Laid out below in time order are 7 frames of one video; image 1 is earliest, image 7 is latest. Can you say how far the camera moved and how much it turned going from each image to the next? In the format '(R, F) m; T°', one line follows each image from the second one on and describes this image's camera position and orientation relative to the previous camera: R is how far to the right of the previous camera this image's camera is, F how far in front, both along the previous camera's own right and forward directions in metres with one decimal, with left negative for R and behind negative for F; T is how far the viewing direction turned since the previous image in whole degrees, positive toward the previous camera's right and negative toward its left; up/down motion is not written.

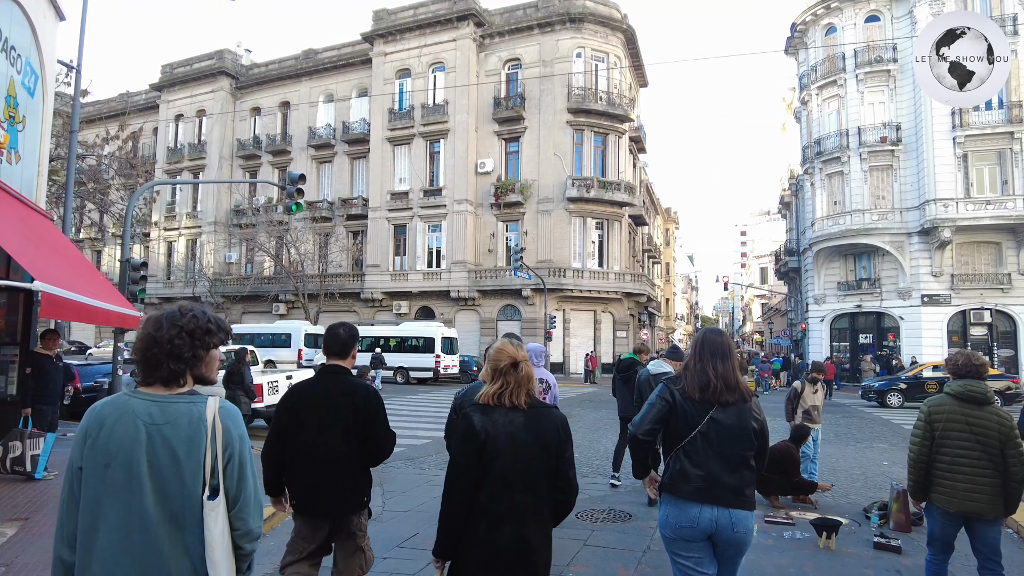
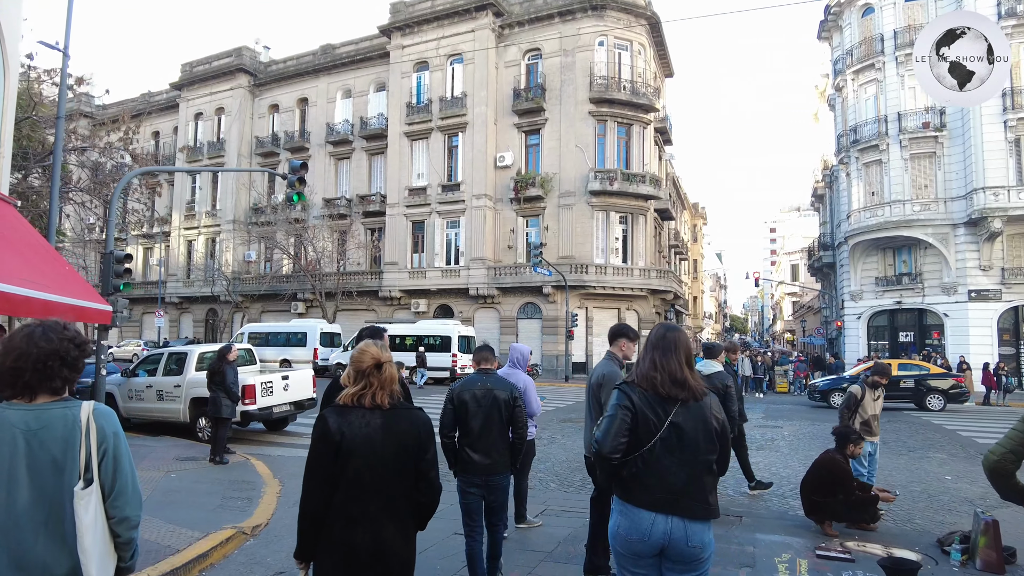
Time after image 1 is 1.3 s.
(+0.2, +0.9) m; -2°
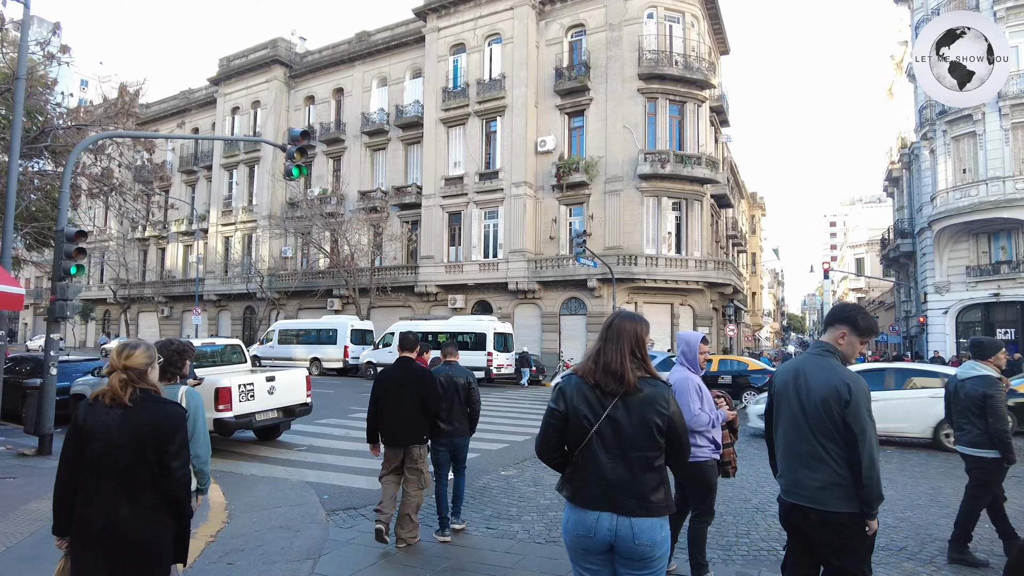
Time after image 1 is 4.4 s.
(+0.3, +2.1) m; -4°
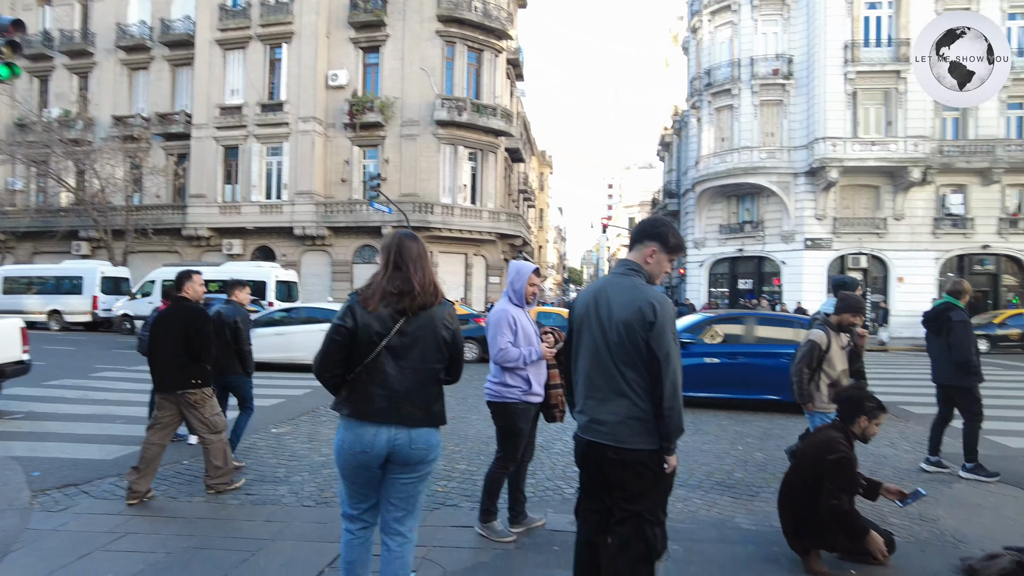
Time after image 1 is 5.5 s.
(+0.2, +0.5) m; +18°
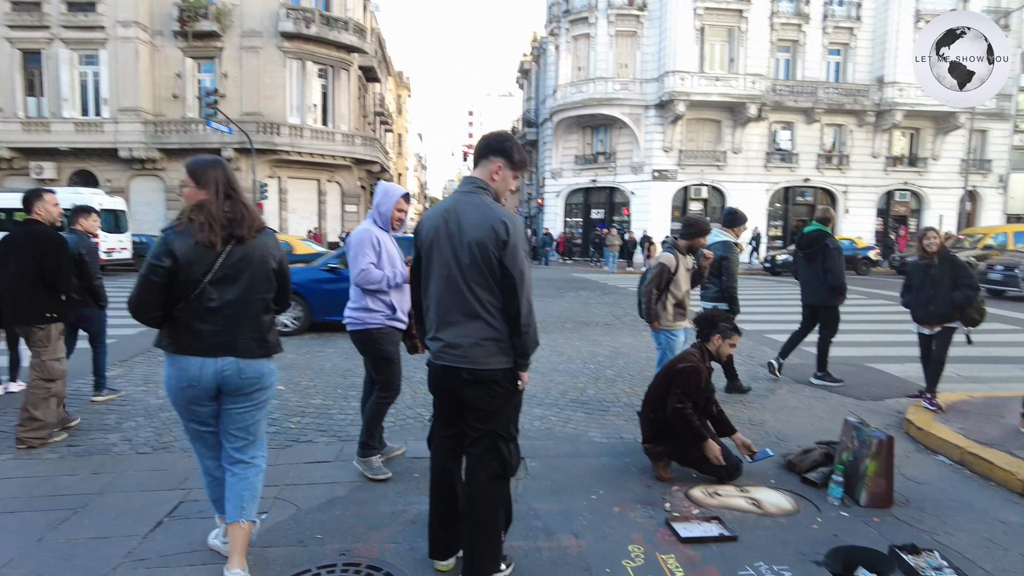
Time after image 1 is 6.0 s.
(0.0, +0.1) m; +12°
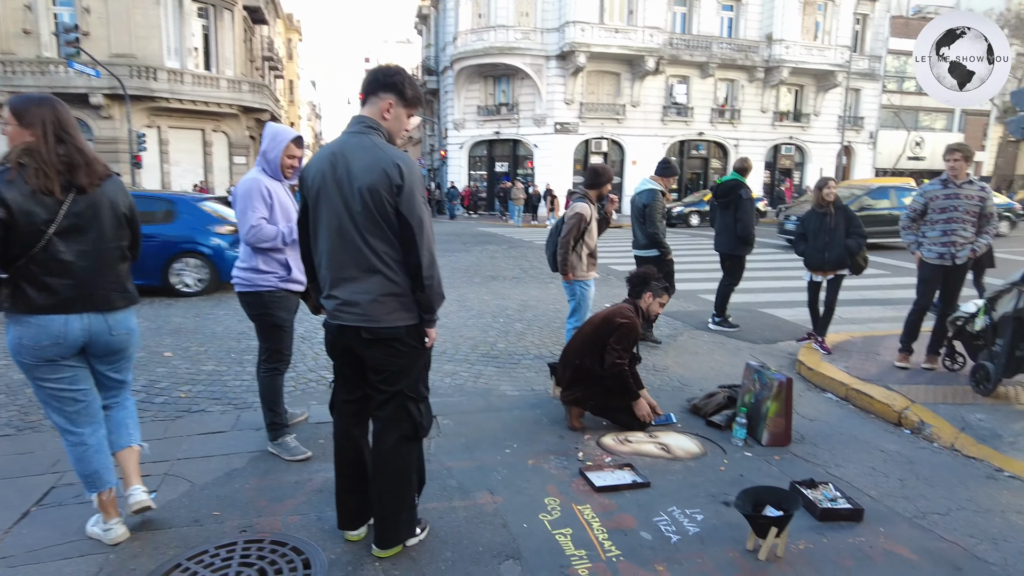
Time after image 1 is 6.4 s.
(0.0, +0.1) m; +8°
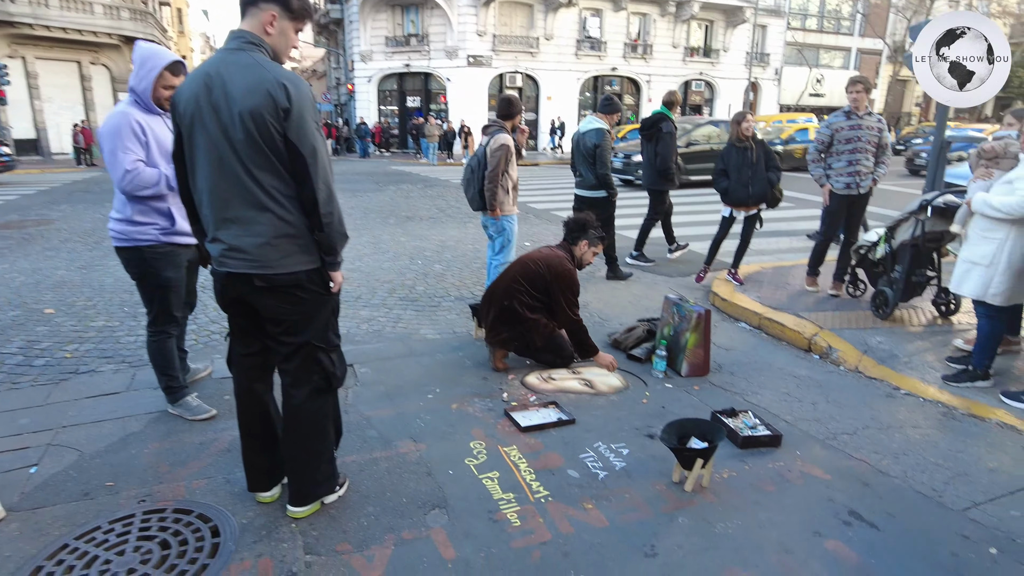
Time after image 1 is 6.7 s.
(0.0, +0.1) m; +7°
